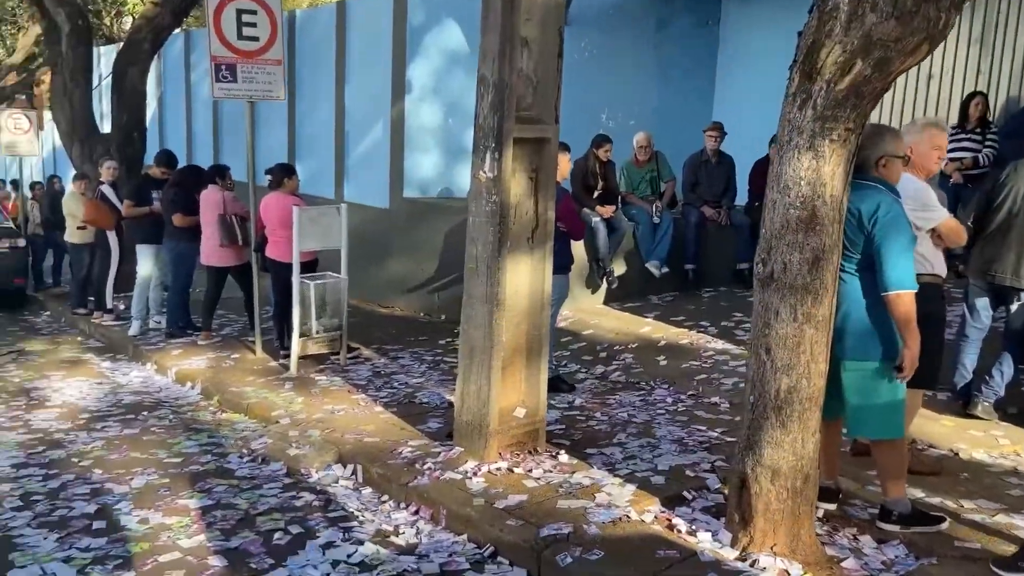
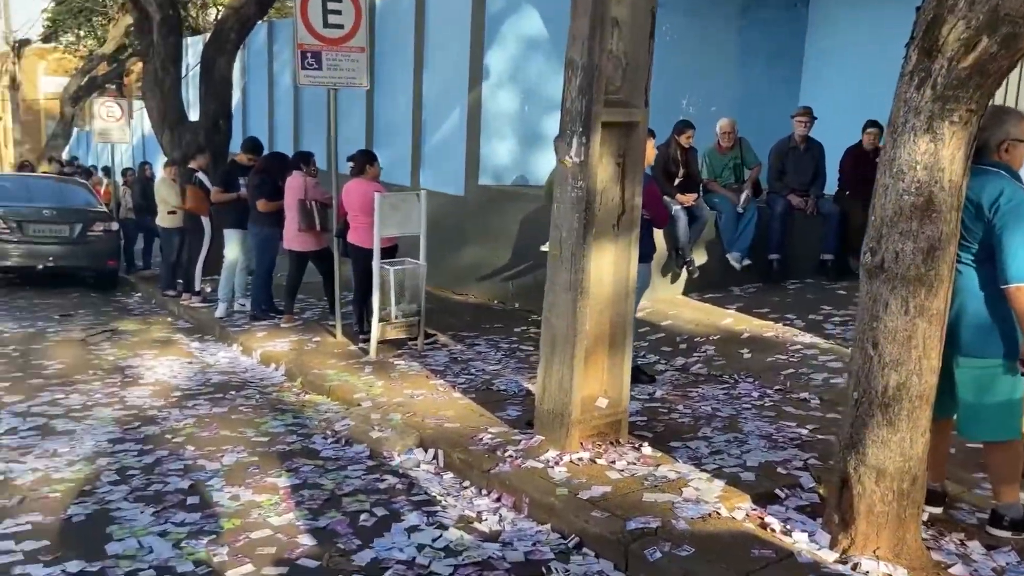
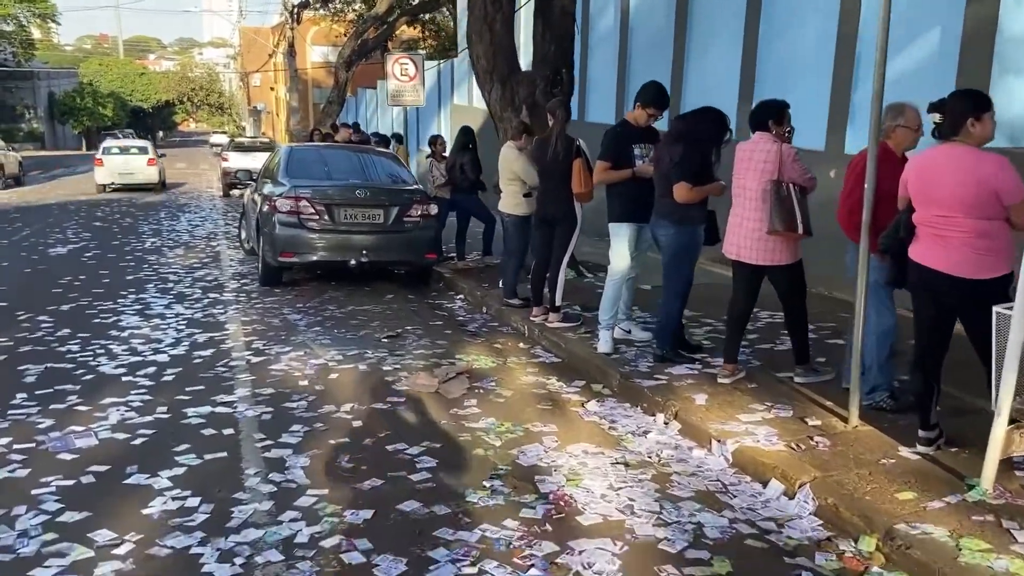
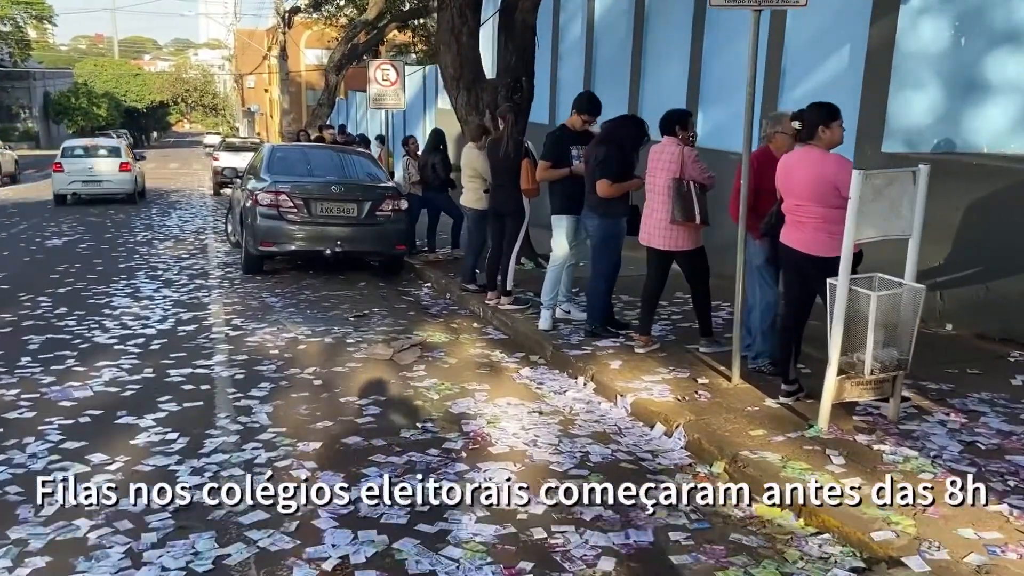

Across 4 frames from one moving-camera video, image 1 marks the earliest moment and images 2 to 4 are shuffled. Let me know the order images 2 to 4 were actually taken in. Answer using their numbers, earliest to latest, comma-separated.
2, 4, 3
